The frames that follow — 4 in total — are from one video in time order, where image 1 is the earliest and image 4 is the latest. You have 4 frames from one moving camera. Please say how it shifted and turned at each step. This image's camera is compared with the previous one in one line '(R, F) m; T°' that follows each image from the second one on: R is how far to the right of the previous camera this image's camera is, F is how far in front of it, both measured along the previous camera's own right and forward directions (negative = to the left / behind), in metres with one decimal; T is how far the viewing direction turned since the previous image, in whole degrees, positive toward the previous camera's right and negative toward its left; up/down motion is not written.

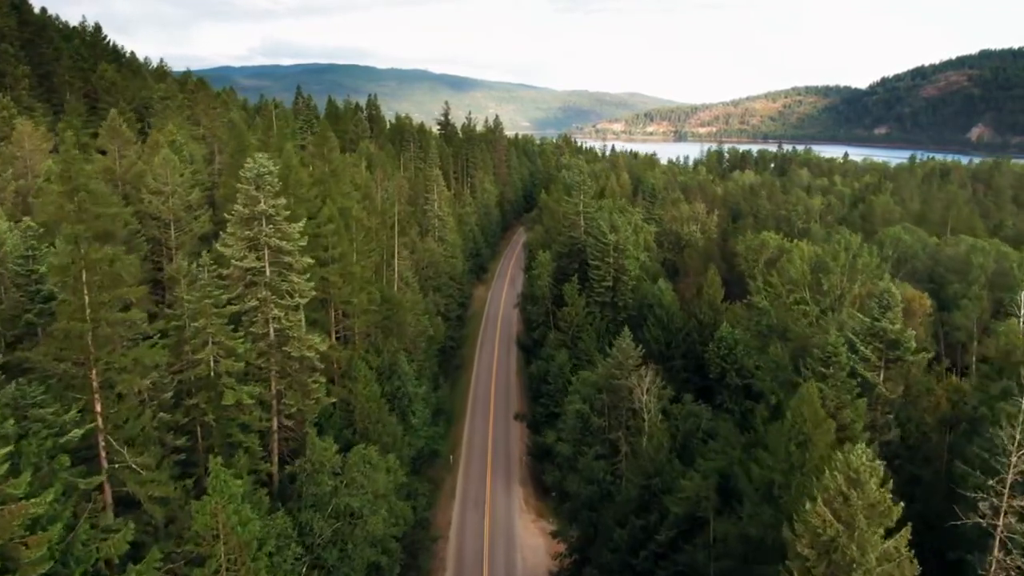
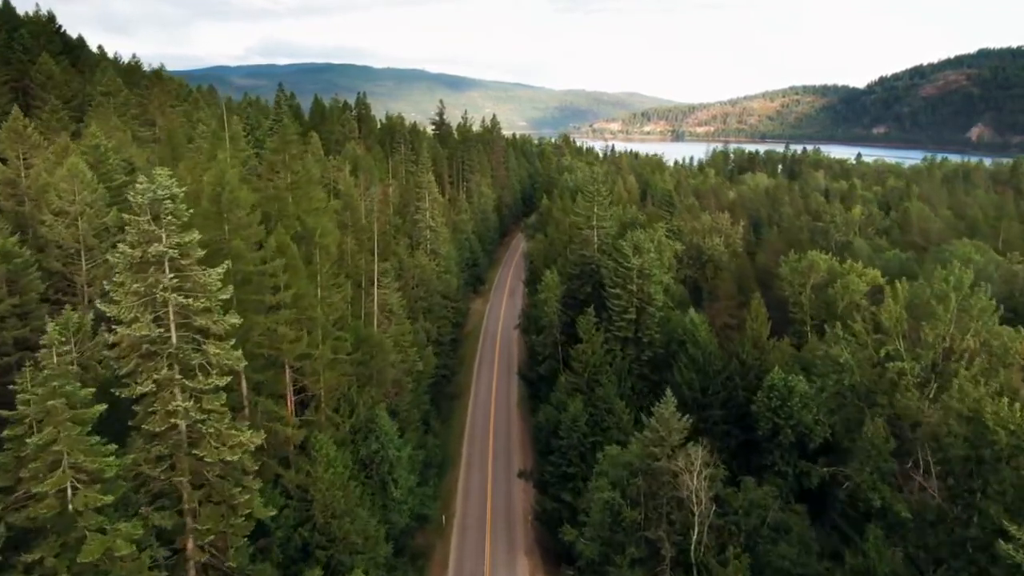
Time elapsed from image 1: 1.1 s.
(-0.5, +9.9) m; 0°
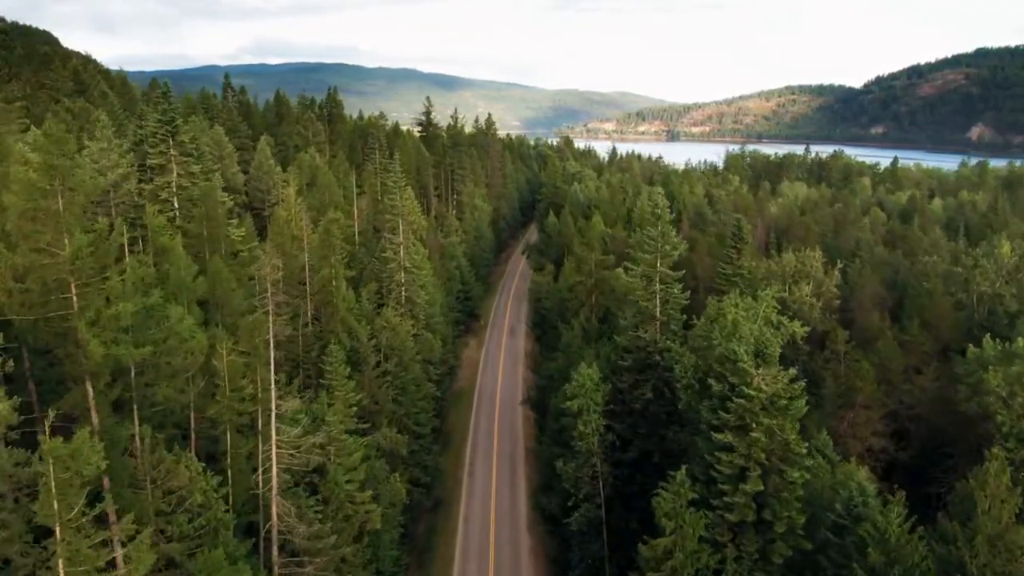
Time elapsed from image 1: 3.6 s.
(-1.2, +22.9) m; +1°
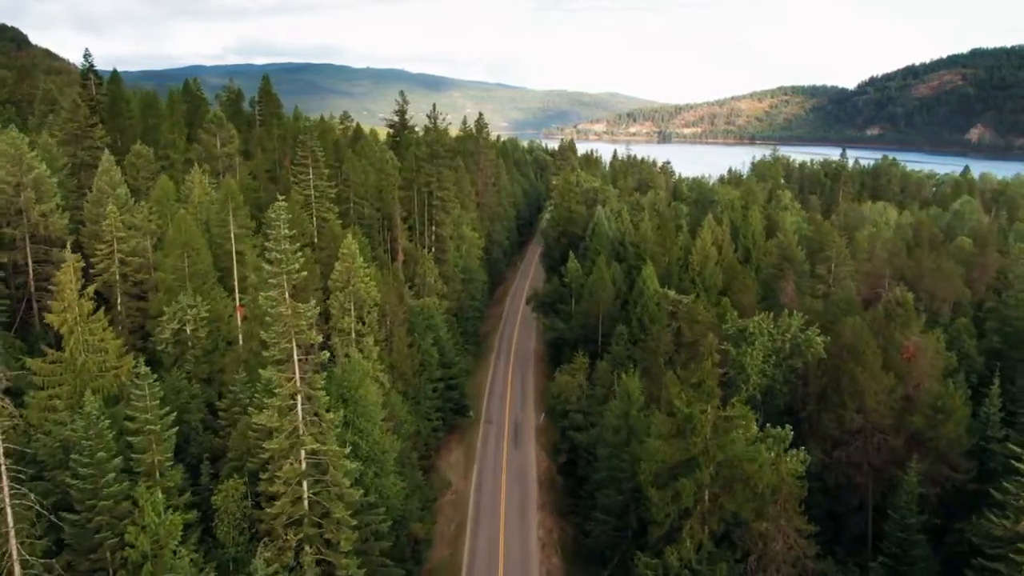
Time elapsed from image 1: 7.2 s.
(-1.6, +33.3) m; +1°
